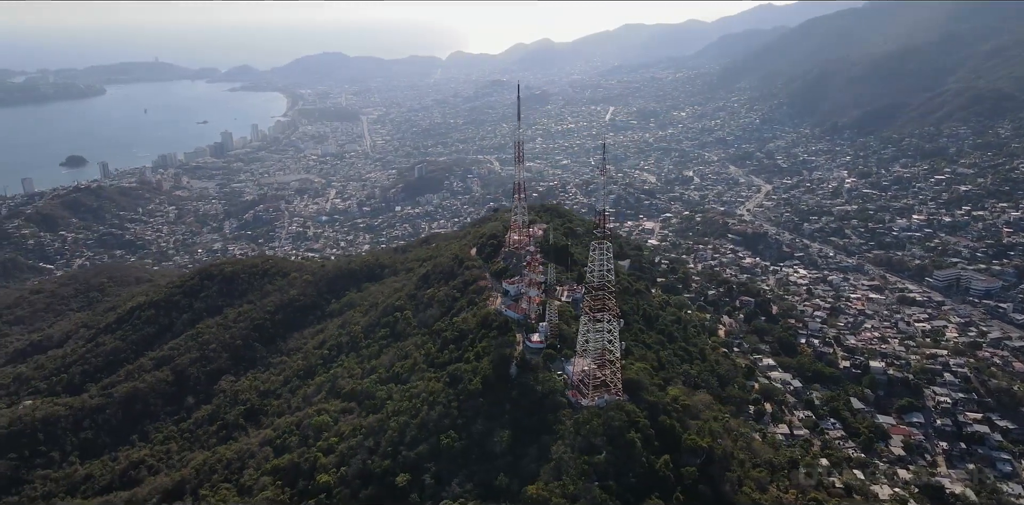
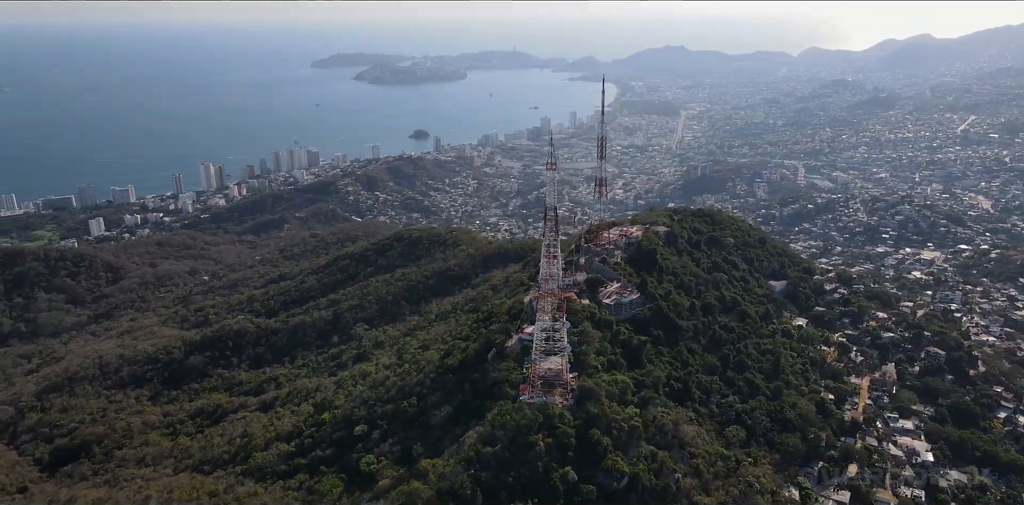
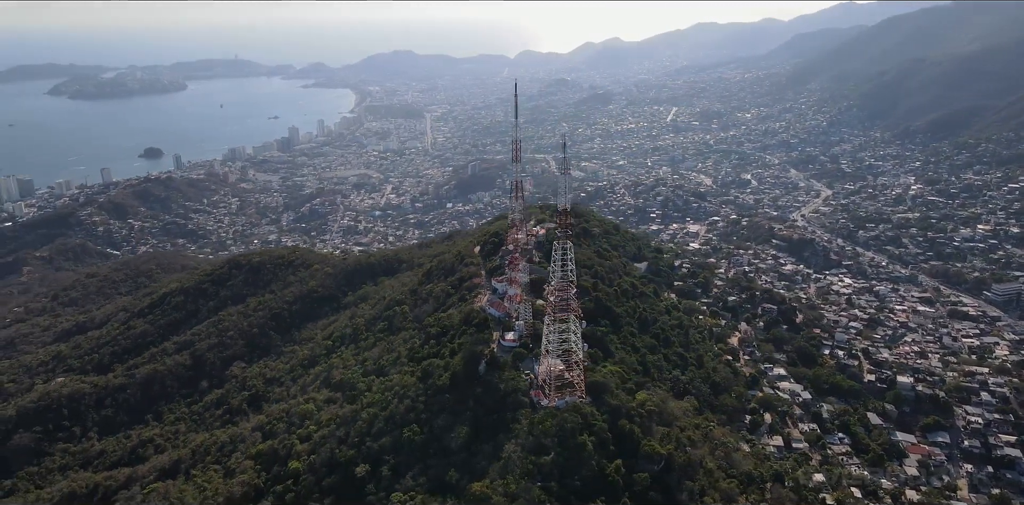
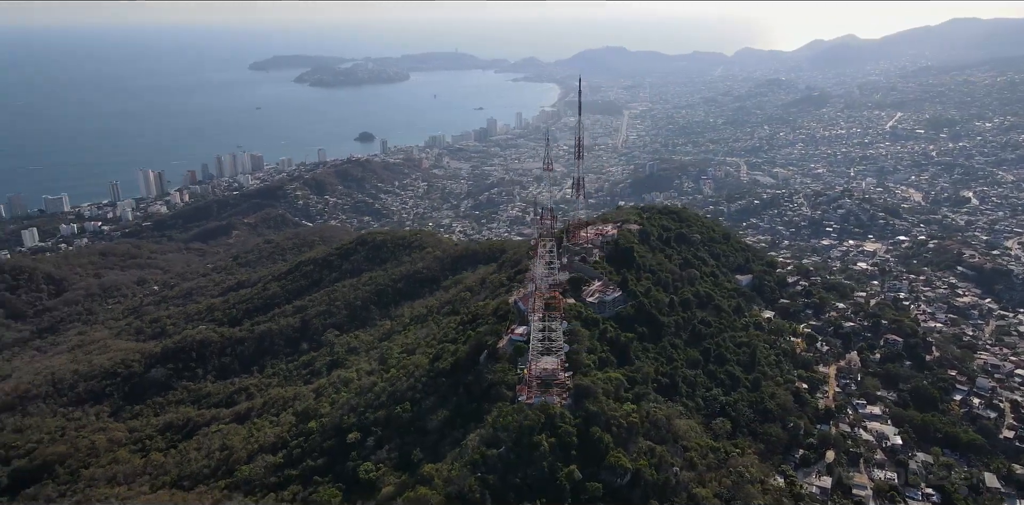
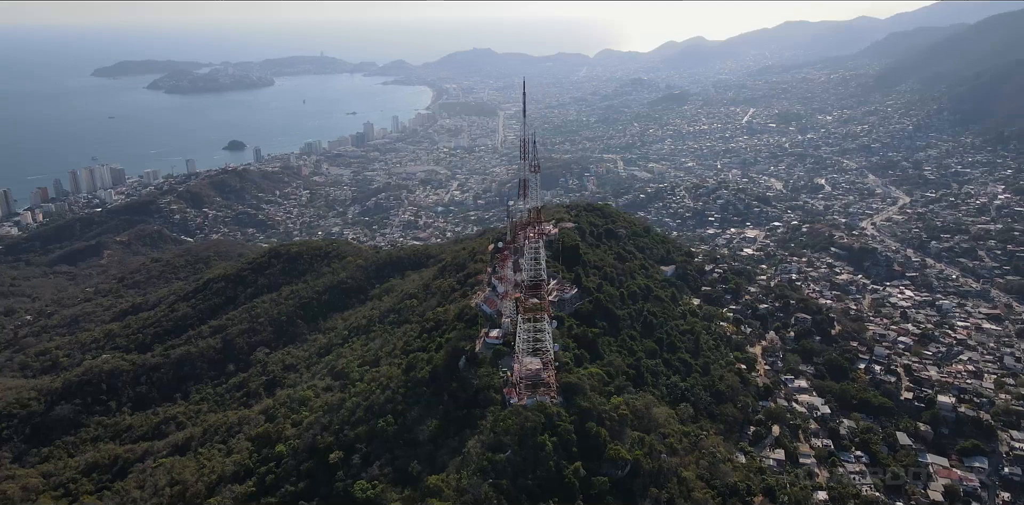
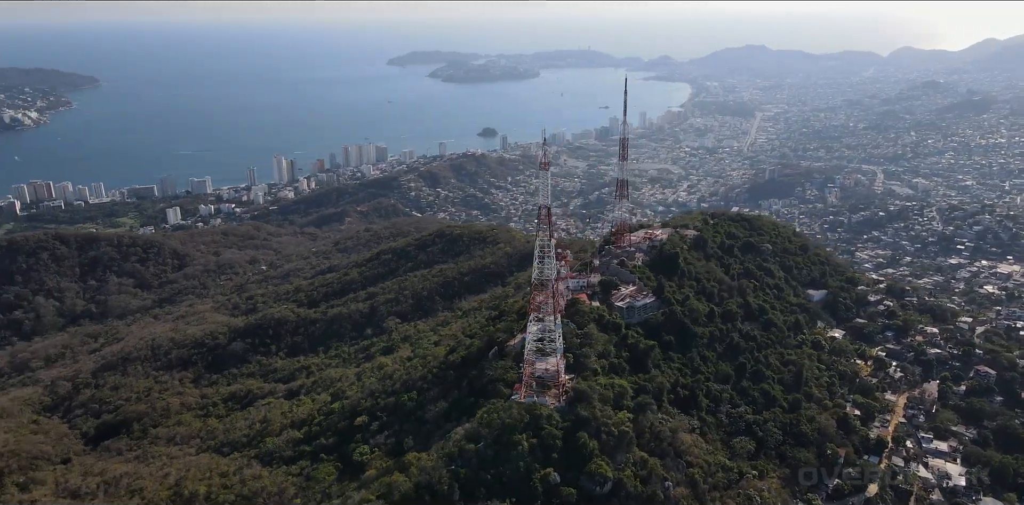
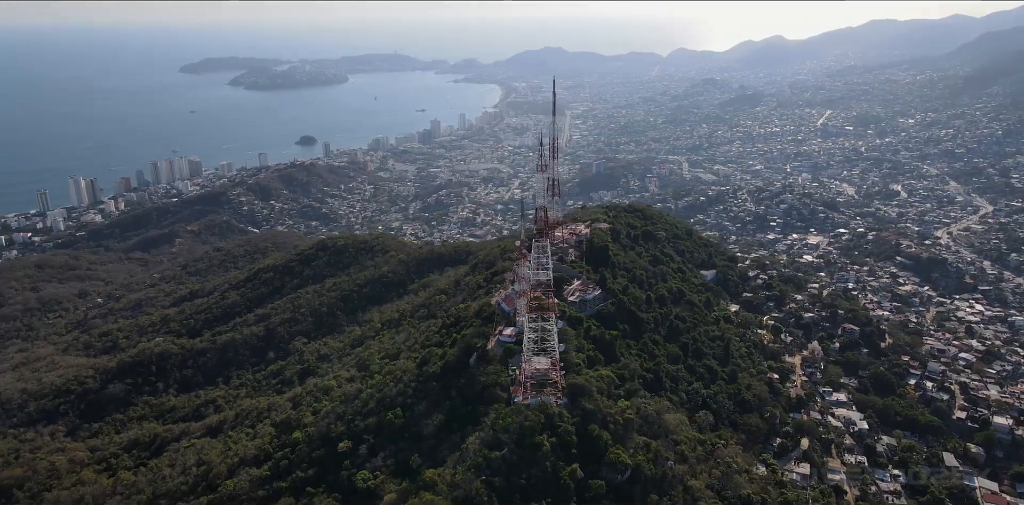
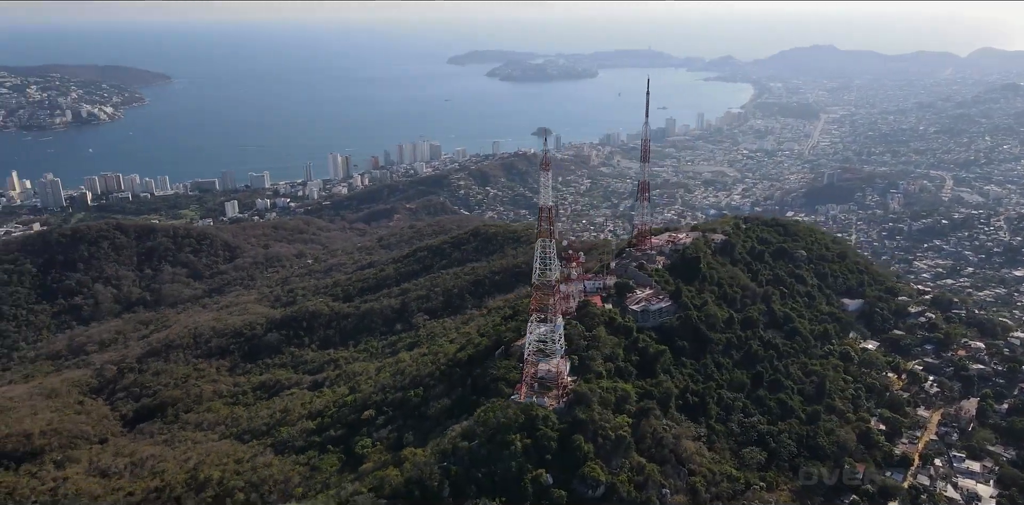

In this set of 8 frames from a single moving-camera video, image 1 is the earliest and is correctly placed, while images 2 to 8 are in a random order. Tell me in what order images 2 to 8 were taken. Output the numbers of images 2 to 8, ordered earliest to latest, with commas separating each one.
3, 5, 7, 4, 2, 6, 8
